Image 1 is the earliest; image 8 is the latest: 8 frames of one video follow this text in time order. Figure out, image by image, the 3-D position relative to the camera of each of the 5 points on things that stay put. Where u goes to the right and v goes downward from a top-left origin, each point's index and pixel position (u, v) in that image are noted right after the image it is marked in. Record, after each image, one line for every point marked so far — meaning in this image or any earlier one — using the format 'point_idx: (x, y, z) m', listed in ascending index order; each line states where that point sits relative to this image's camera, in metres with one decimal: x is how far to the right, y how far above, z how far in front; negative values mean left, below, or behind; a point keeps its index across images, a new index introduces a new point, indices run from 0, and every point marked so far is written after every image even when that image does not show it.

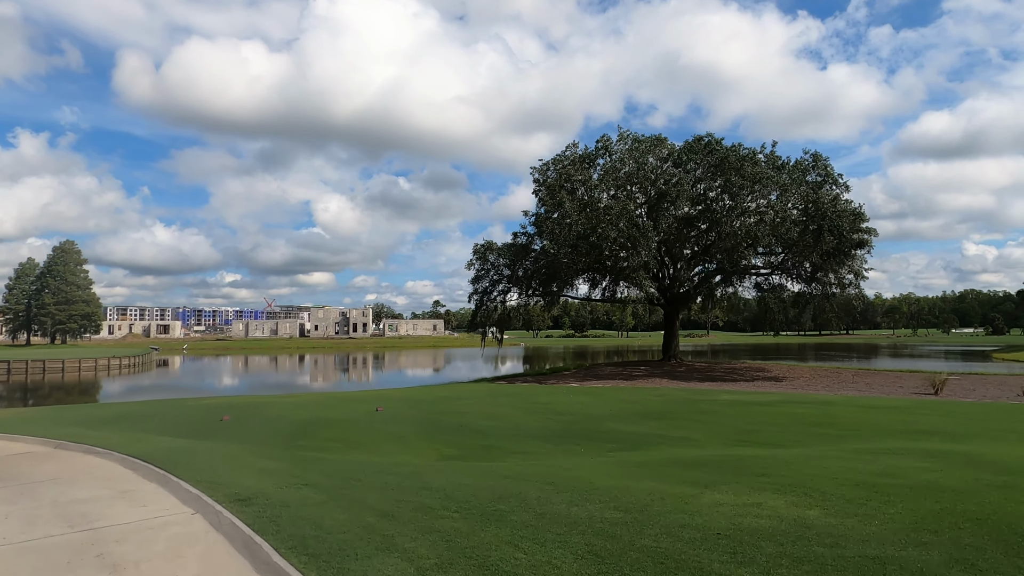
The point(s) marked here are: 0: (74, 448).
0: (-4.6, -1.7, +6.1) m
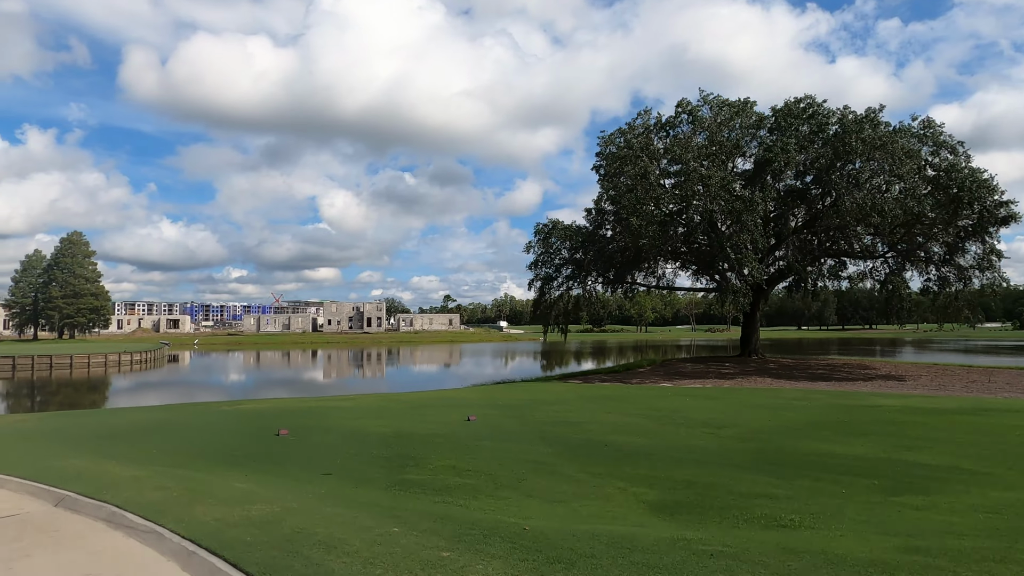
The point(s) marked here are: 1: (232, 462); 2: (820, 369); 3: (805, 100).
0: (-2.7, -1.4, +3.6) m
1: (-2.8, -1.8, +5.9) m
2: (+9.5, -2.5, +17.9) m
3: (+8.8, +5.7, +17.5) m
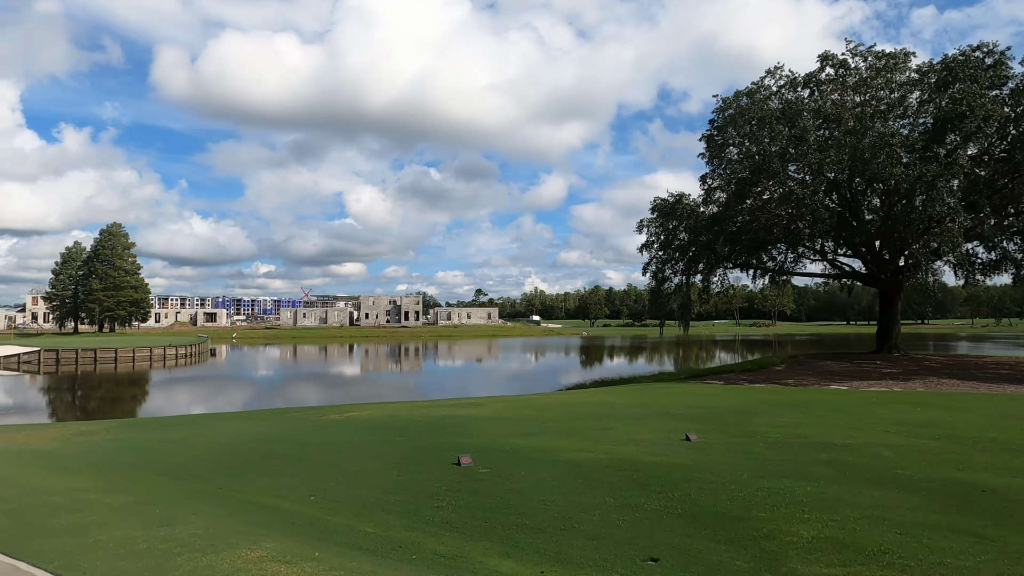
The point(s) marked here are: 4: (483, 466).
0: (-0.2, -1.1, +1.2) m
1: (-0.3, -1.5, +3.5) m
2: (+12.6, -2.1, +15.0) m
3: (+11.9, +6.1, +14.5) m
4: (-0.3, -1.7, +5.4) m
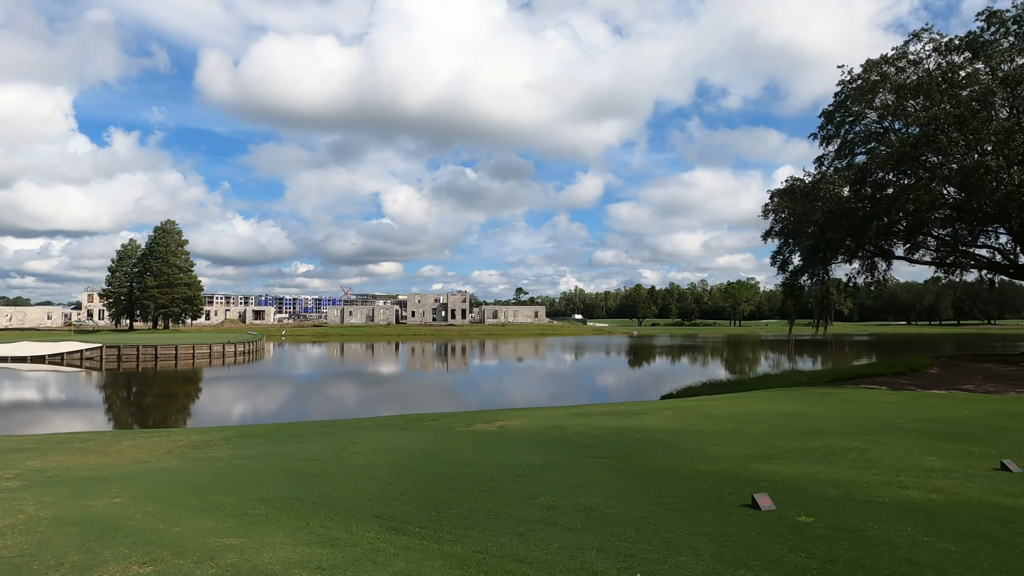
0: (+1.7, -0.9, -0.4) m
1: (+1.7, -1.3, +1.9) m
2: (+15.2, -1.9, +12.7) m
3: (+14.5, +6.3, +12.2) m
4: (+1.8, -1.4, +3.8) m
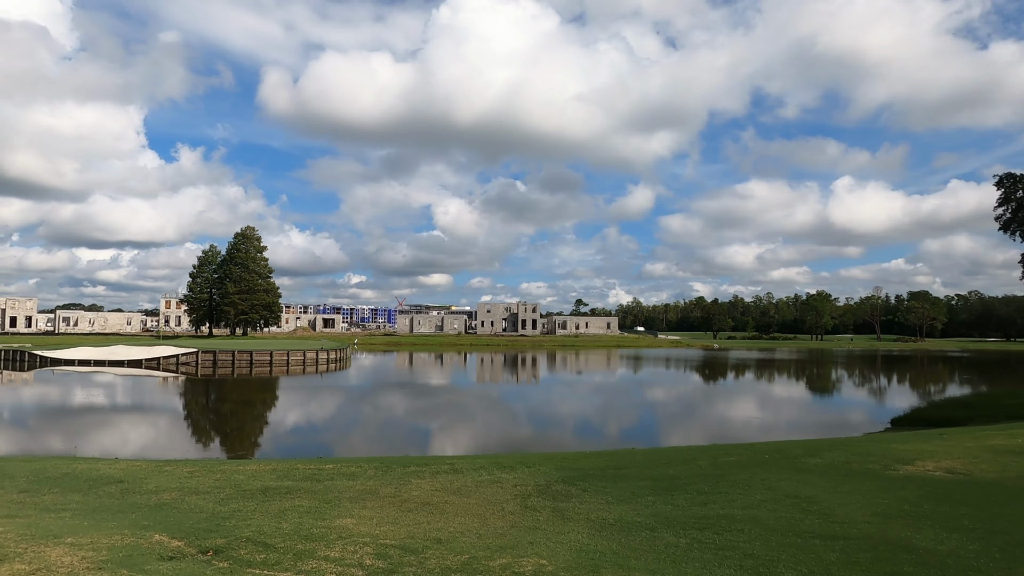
0: (+4.8, -0.5, -2.9) m
1: (+5.0, -1.0, -0.6) m
2: (+19.2, -1.9, +9.1) m
3: (+18.5, +6.3, +8.8) m
4: (+5.2, -1.2, +1.2) m
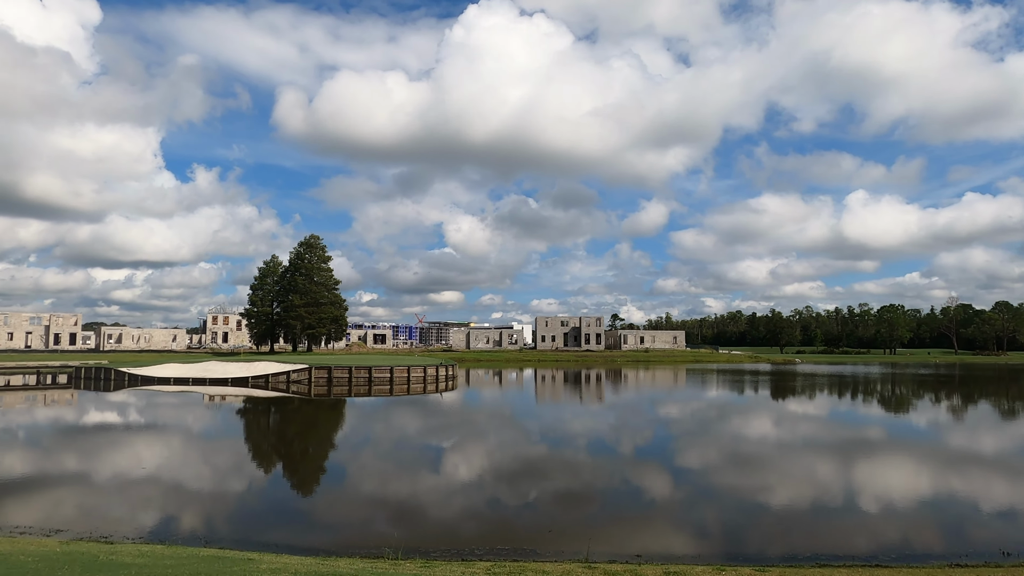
0: (+11.9, +0.2, -5.2) m
1: (+12.1, -0.4, -2.9) m
2: (+26.4, -1.5, +6.7) m
3: (+25.6, +6.7, +6.7) m
4: (+12.3, -0.6, -1.1) m
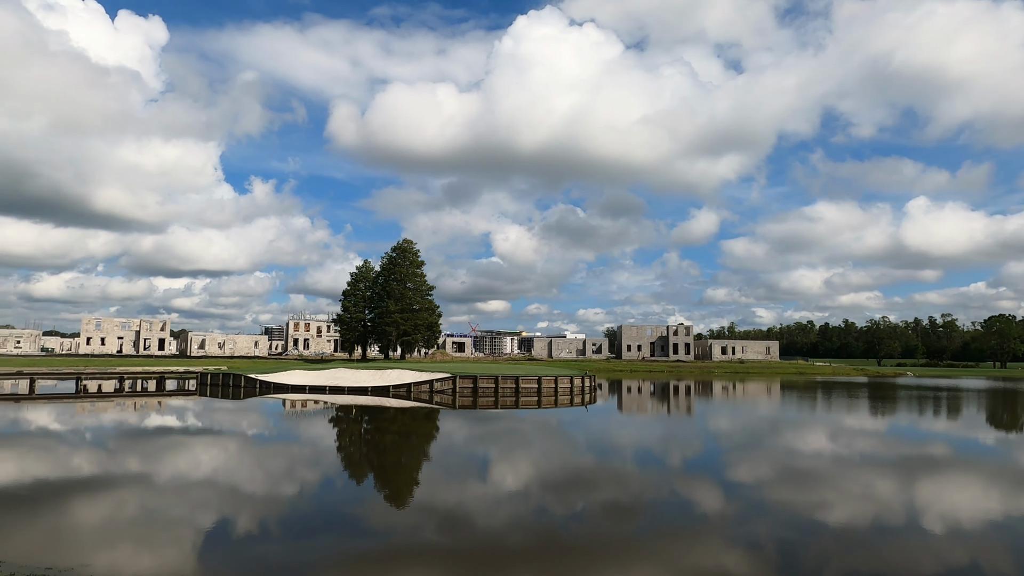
0: (+17.2, +0.2, -6.5) m
1: (+17.6, -0.3, -4.2) m
2: (+32.5, -1.6, +4.4) m
3: (+31.8, +6.6, +4.6) m
4: (+18.0, -0.6, -2.4) m
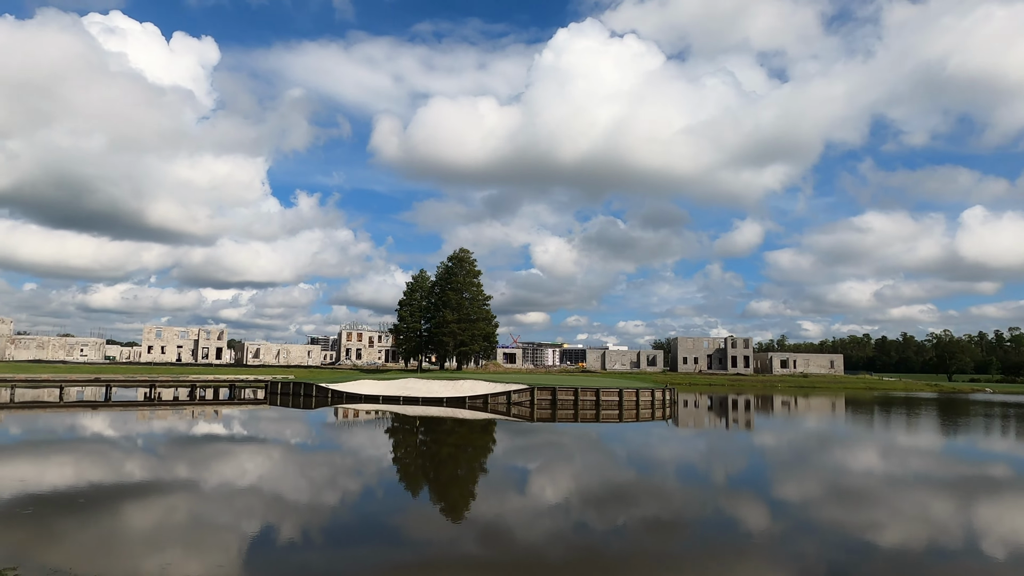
0: (+19.0, +0.4, -7.6) m
1: (+19.5, -0.2, -5.3) m
2: (+34.9, -1.7, +2.3) m
3: (+34.2, +6.5, +2.7) m
4: (+20.0, -0.5, -3.6) m
